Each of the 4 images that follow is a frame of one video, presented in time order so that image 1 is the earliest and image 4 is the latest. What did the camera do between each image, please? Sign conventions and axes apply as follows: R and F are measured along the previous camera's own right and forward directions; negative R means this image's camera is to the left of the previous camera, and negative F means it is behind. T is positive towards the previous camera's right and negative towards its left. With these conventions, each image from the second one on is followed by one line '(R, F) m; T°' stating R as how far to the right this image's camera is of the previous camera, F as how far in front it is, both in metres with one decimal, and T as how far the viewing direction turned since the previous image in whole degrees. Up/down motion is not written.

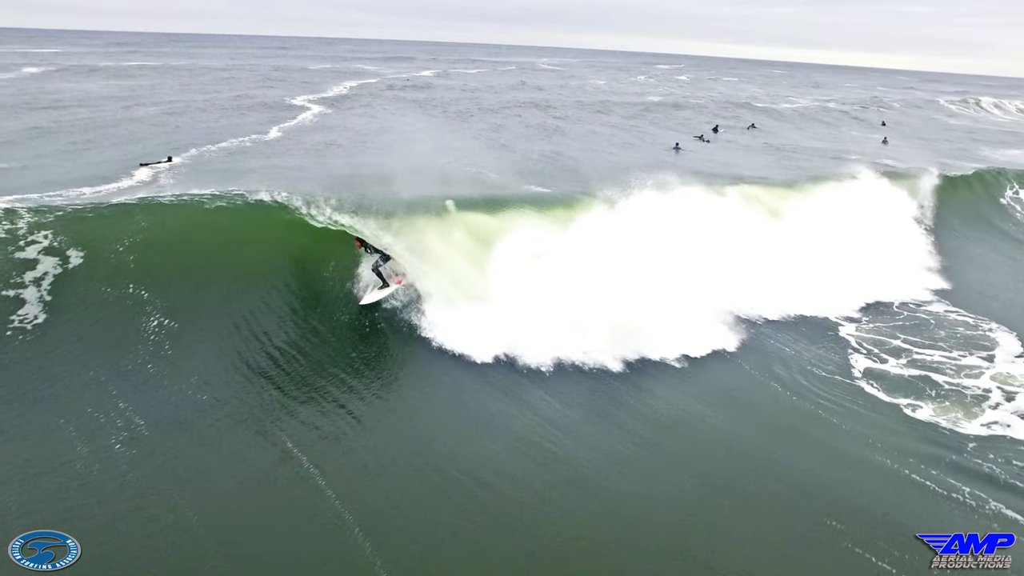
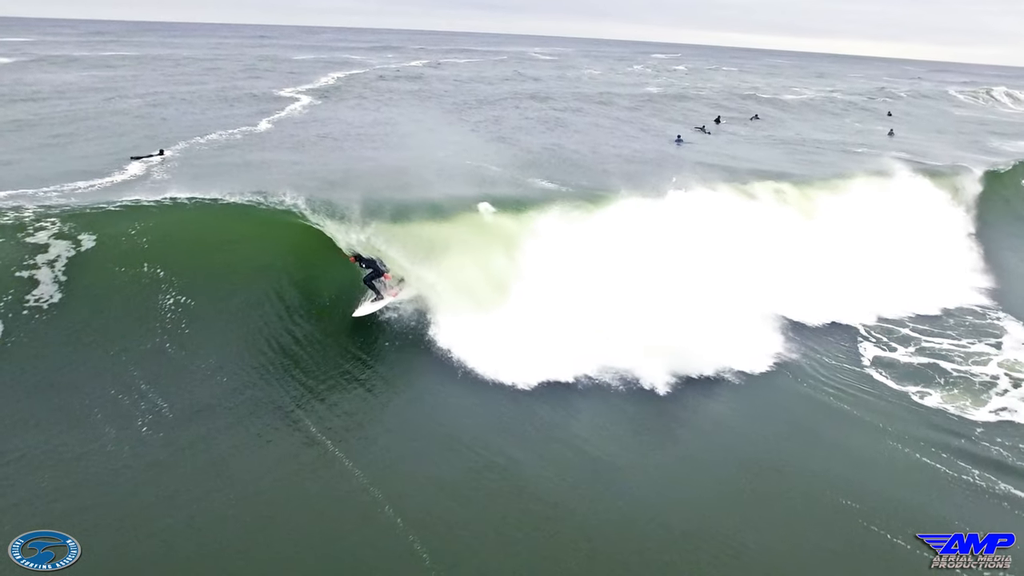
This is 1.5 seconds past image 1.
(-0.6, 0.0) m; 0°
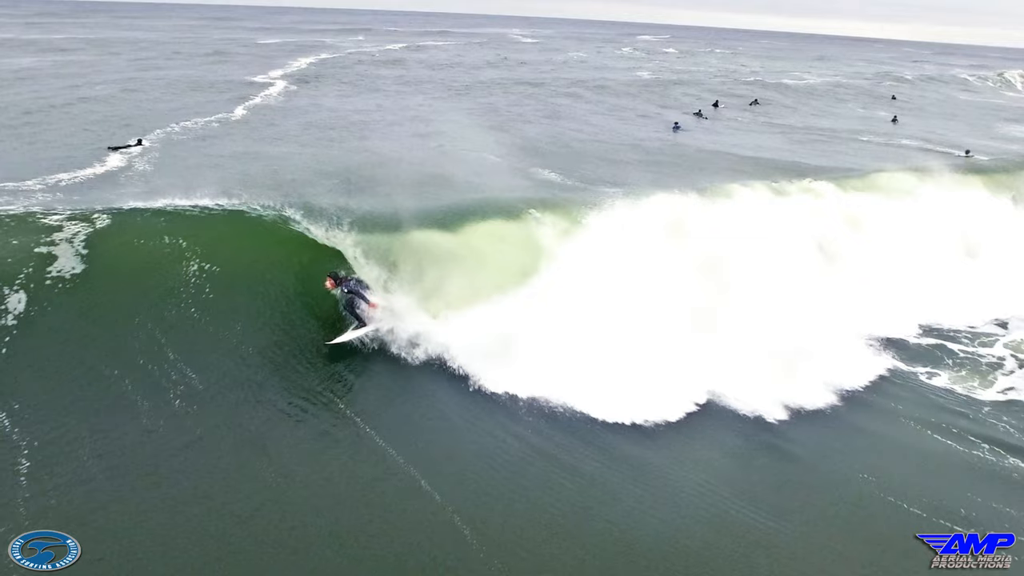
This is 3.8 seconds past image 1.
(-1.0, -0.1) m; +1°
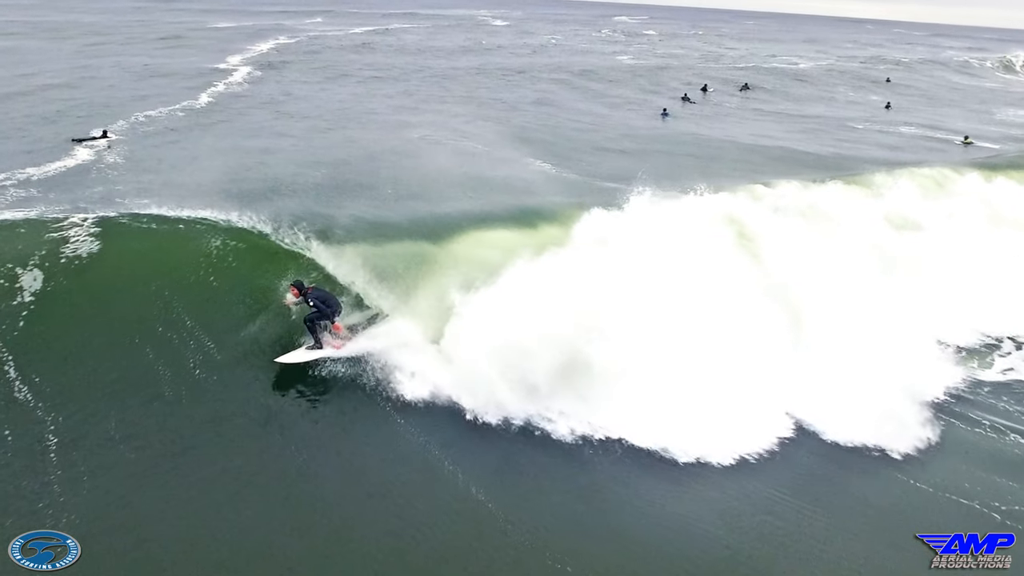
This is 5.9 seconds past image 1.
(-0.9, +0.2) m; +2°
